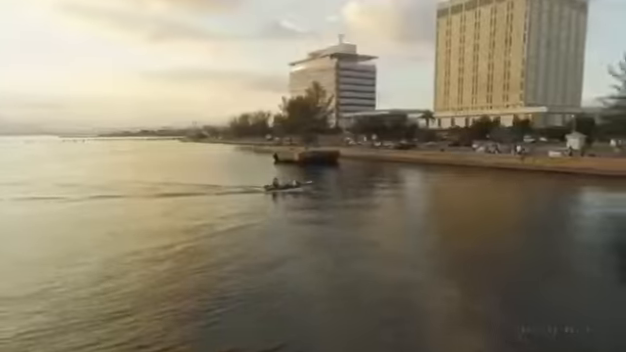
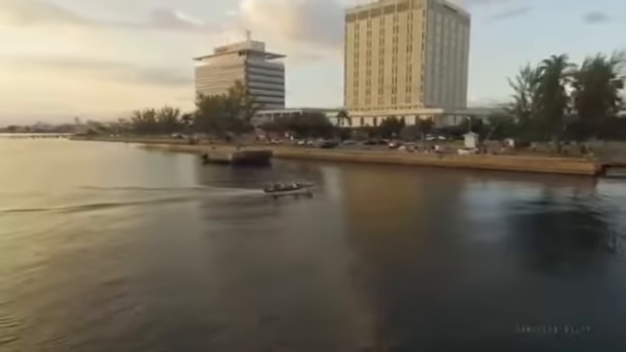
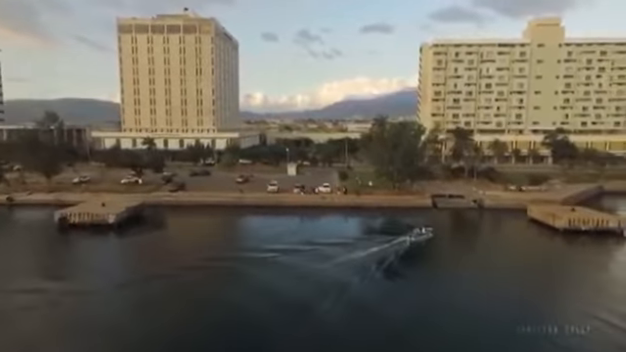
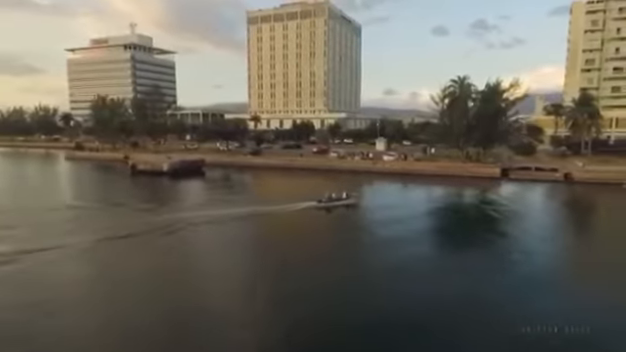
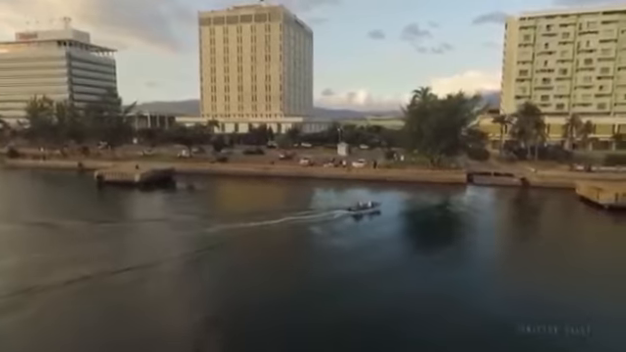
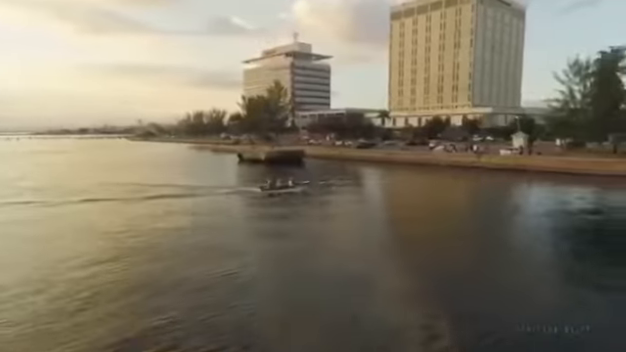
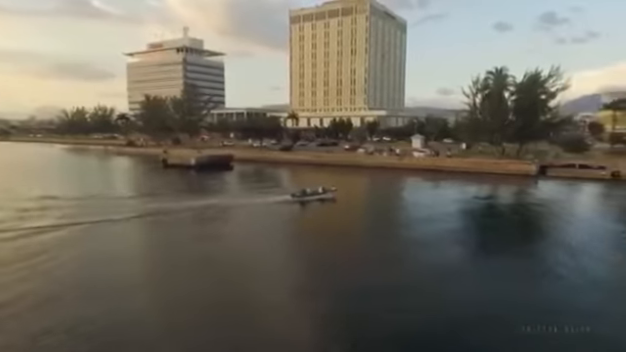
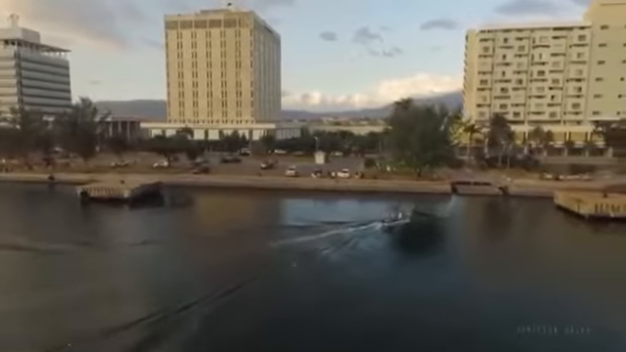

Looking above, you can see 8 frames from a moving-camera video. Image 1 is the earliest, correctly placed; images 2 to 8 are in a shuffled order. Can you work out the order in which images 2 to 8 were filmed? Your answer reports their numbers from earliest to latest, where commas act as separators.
6, 2, 7, 4, 5, 8, 3
